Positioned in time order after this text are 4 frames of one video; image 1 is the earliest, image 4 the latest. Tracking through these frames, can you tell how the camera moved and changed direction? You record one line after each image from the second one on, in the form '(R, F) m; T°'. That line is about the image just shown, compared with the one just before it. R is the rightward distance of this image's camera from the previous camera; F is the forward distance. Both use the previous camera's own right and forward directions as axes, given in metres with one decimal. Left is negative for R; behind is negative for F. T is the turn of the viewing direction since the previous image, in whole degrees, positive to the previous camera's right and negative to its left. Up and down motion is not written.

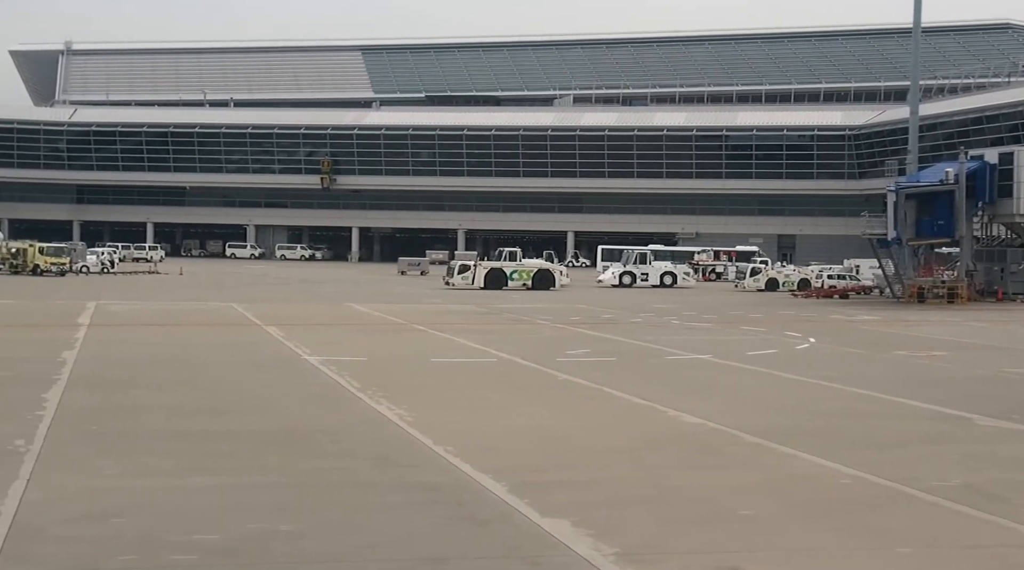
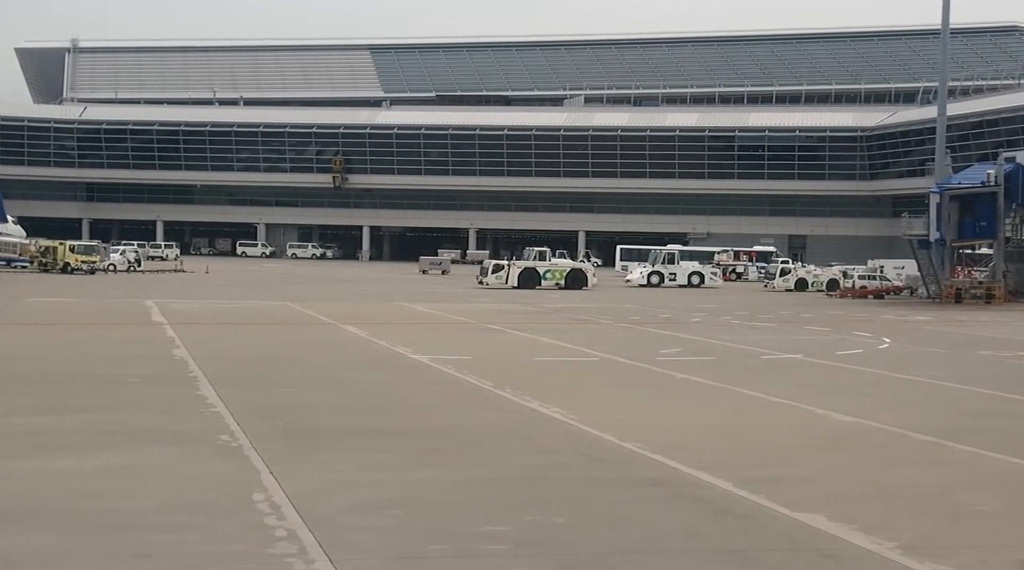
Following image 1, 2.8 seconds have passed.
(-1.7, -0.3) m; 0°
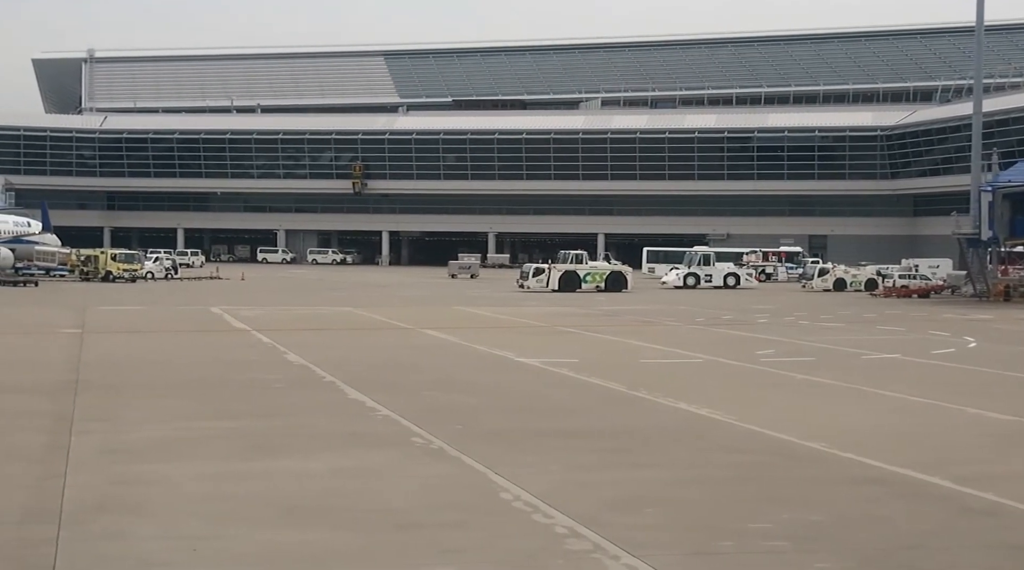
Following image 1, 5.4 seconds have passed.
(-1.6, -0.2) m; 0°
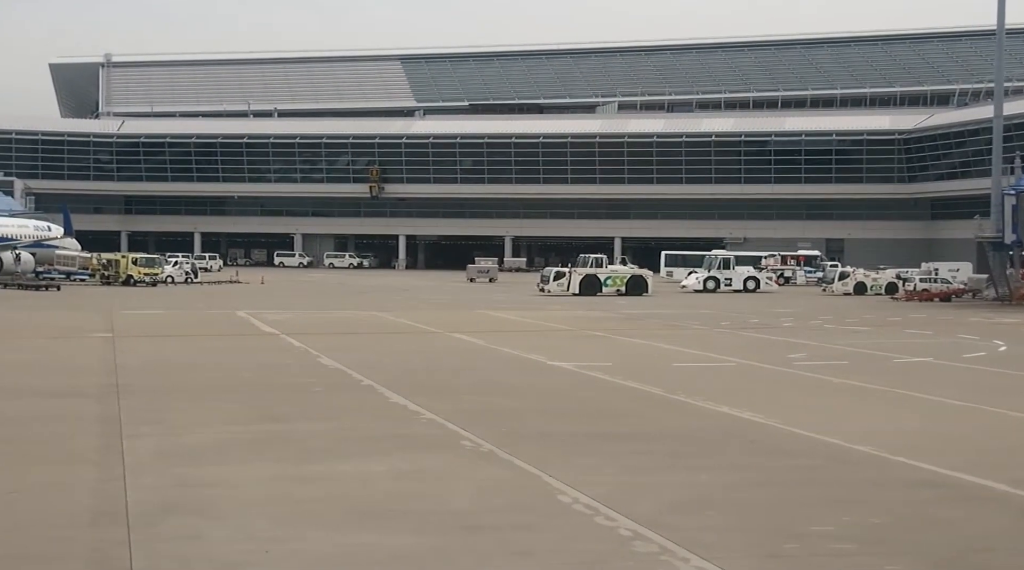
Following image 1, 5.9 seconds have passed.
(-0.3, 0.0) m; -1°
